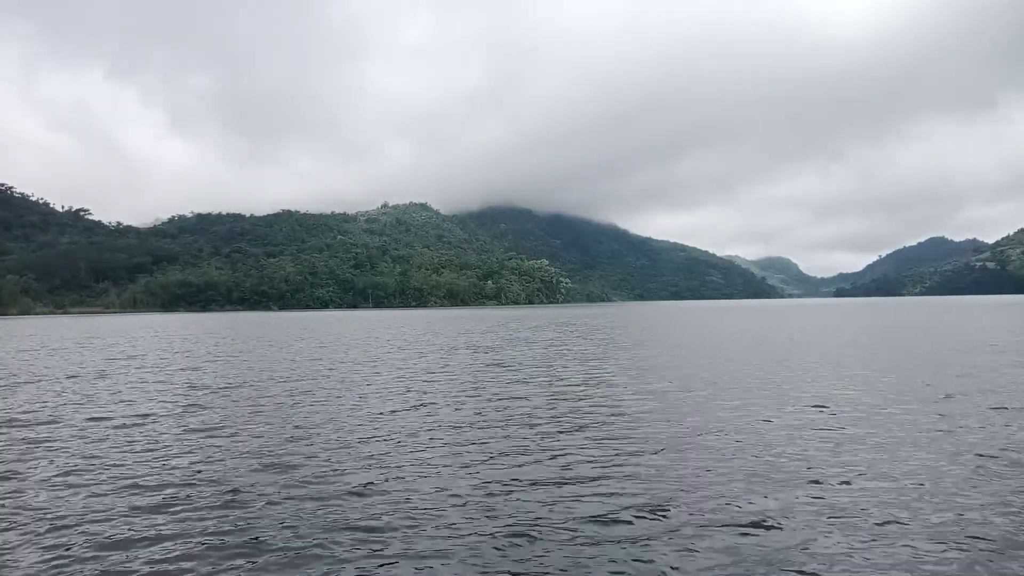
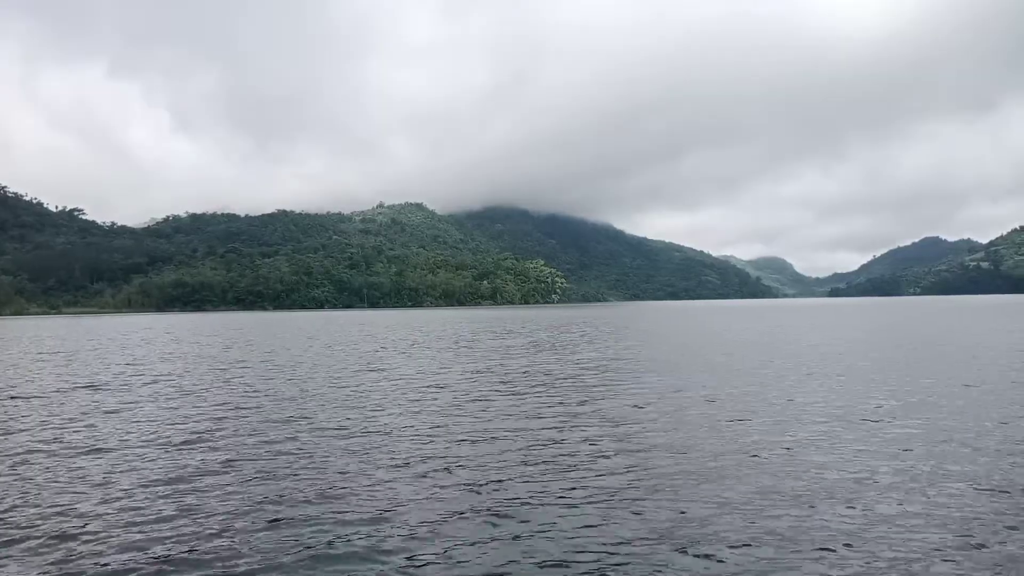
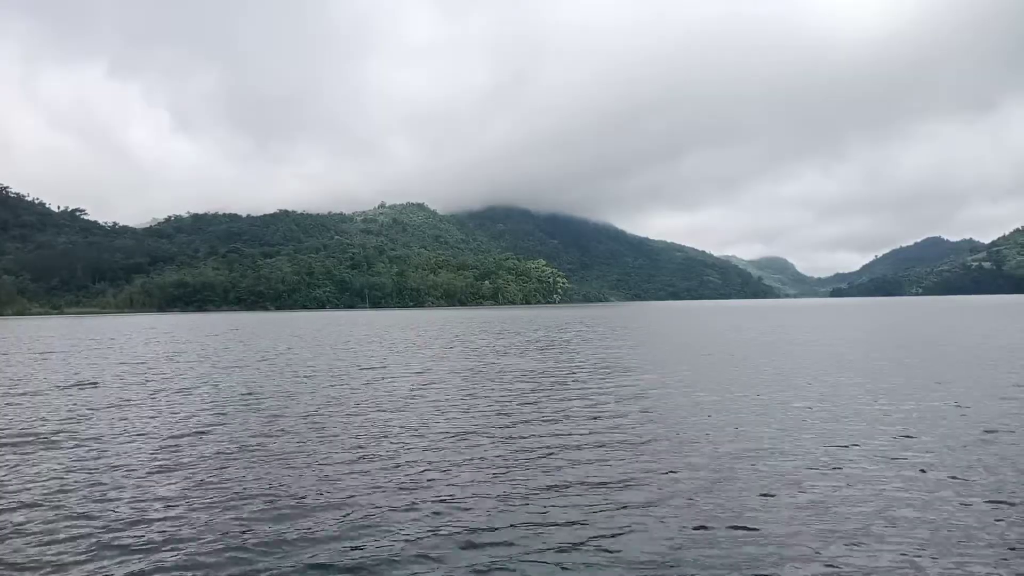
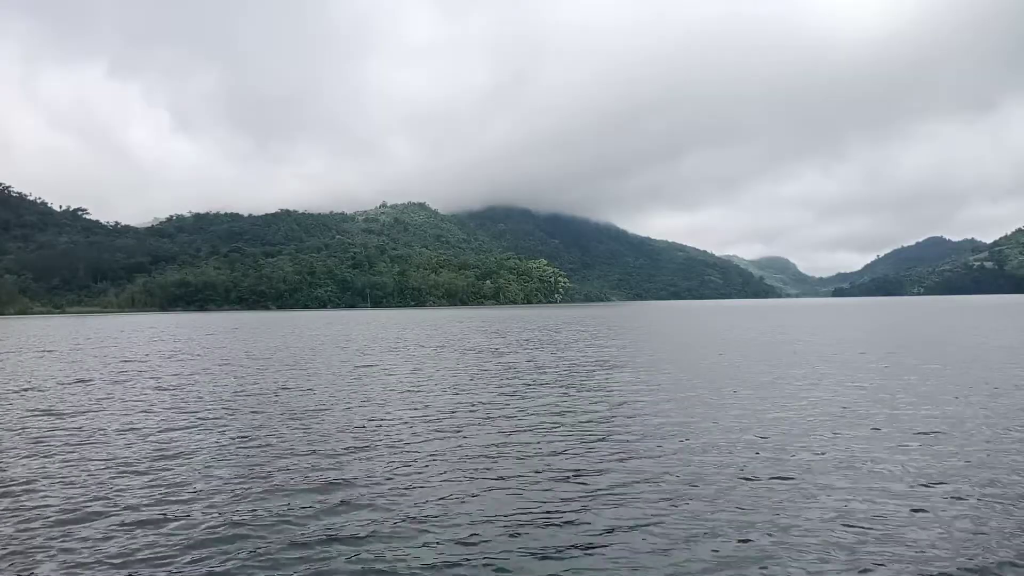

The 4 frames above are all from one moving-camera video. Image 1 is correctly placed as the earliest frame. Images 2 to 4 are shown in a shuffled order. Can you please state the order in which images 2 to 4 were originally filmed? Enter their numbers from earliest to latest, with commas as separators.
4, 3, 2
